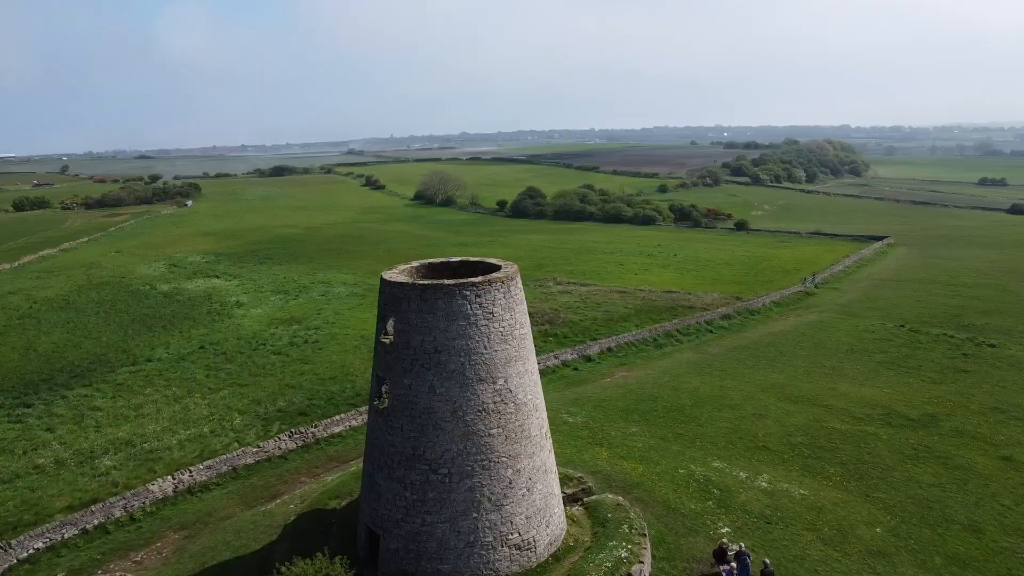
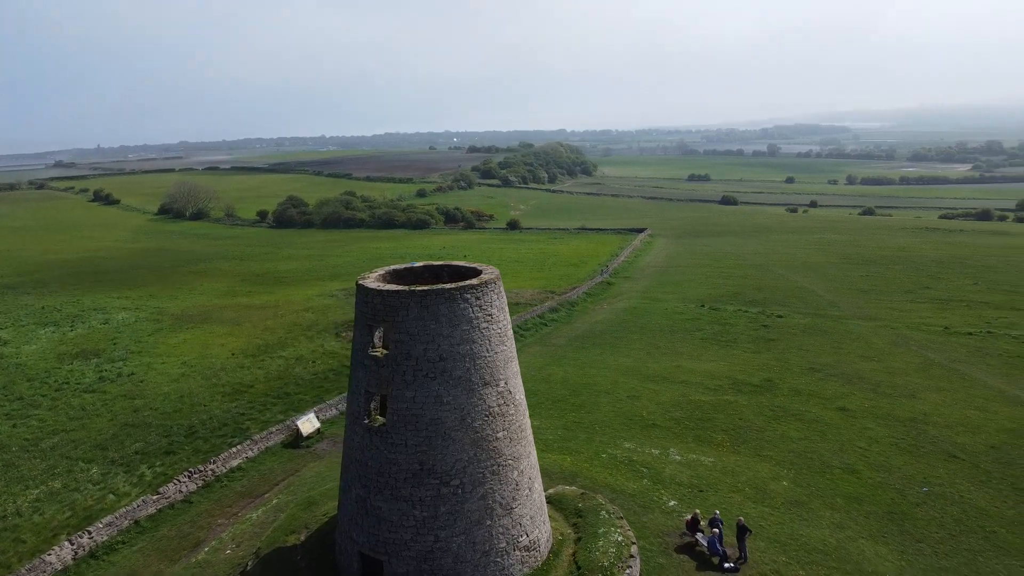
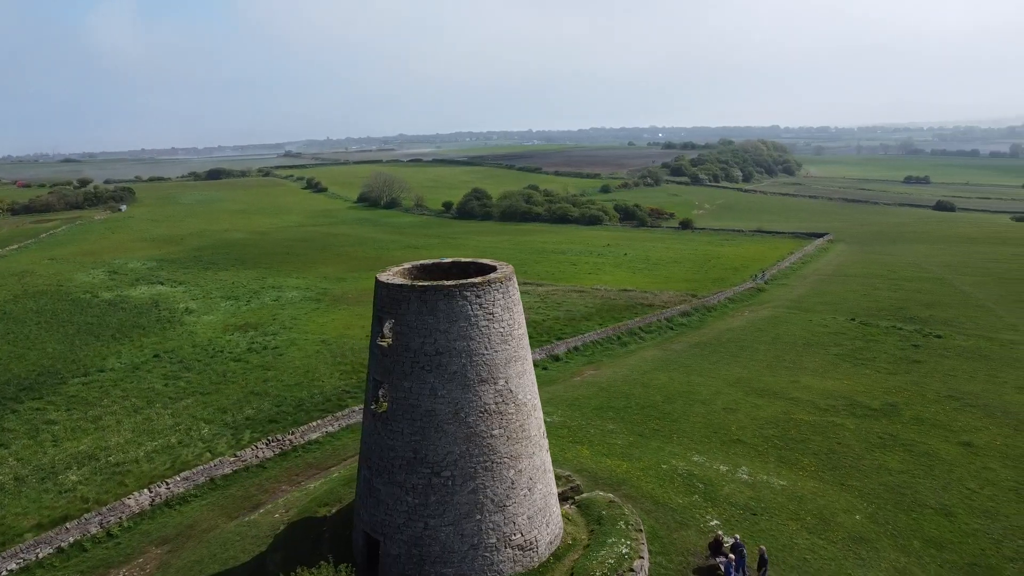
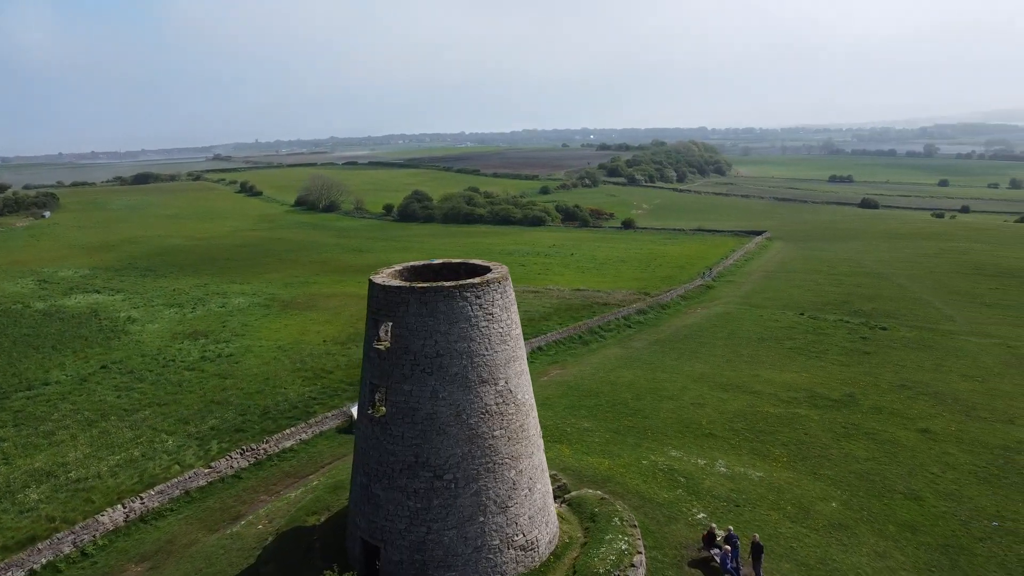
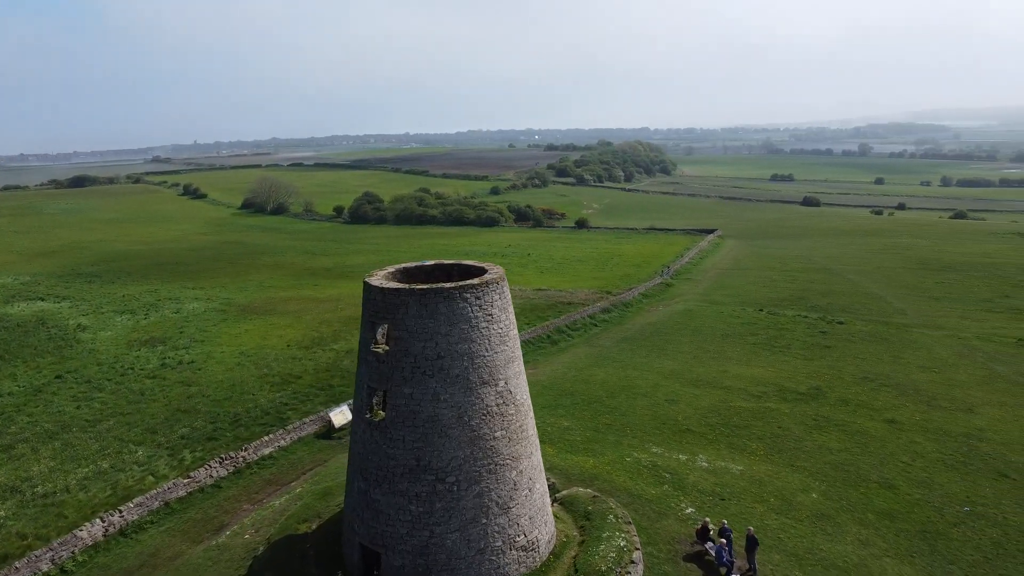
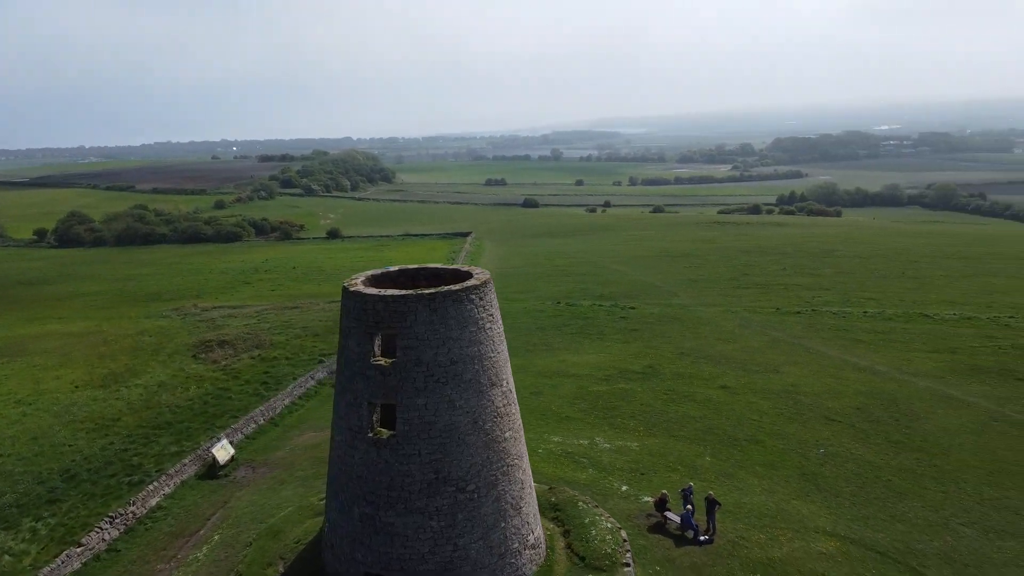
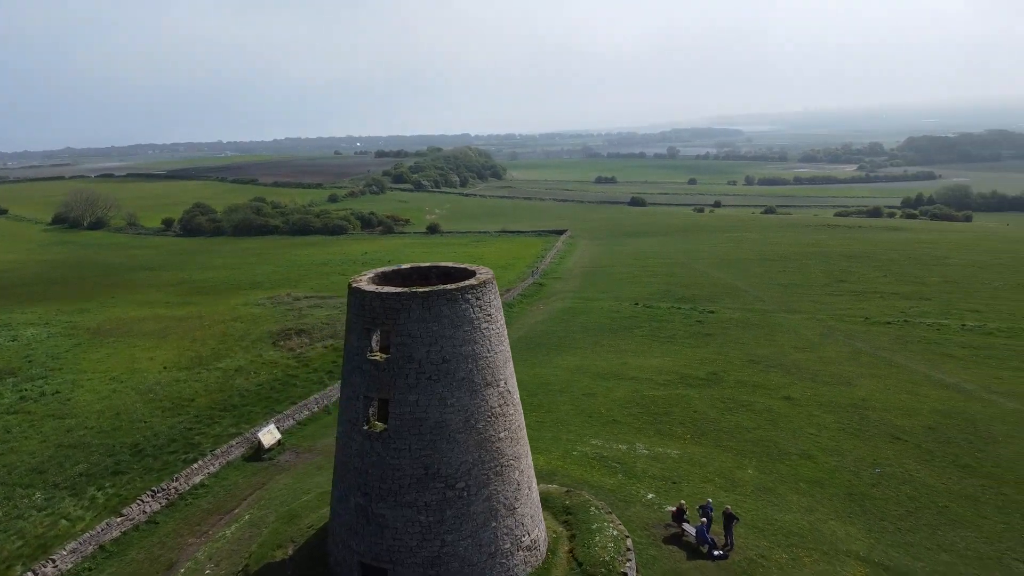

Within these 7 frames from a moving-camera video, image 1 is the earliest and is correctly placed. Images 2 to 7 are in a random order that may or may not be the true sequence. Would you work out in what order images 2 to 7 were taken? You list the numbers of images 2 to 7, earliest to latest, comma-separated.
3, 4, 5, 2, 7, 6
